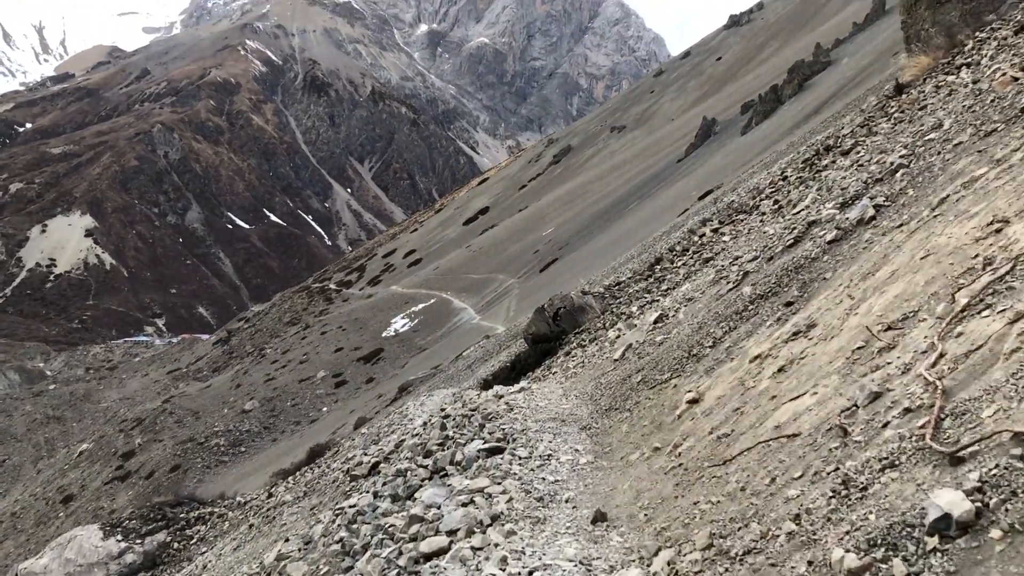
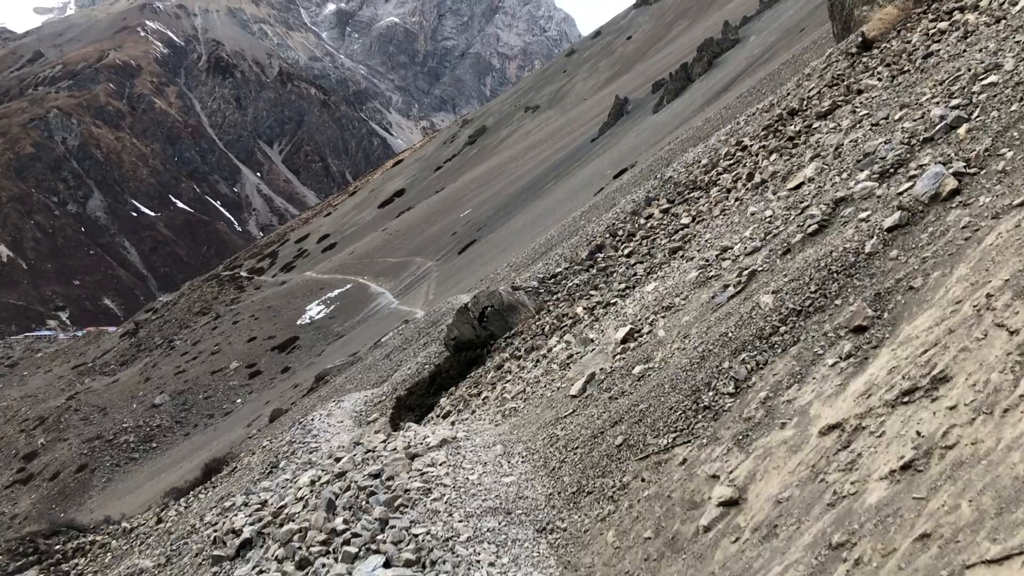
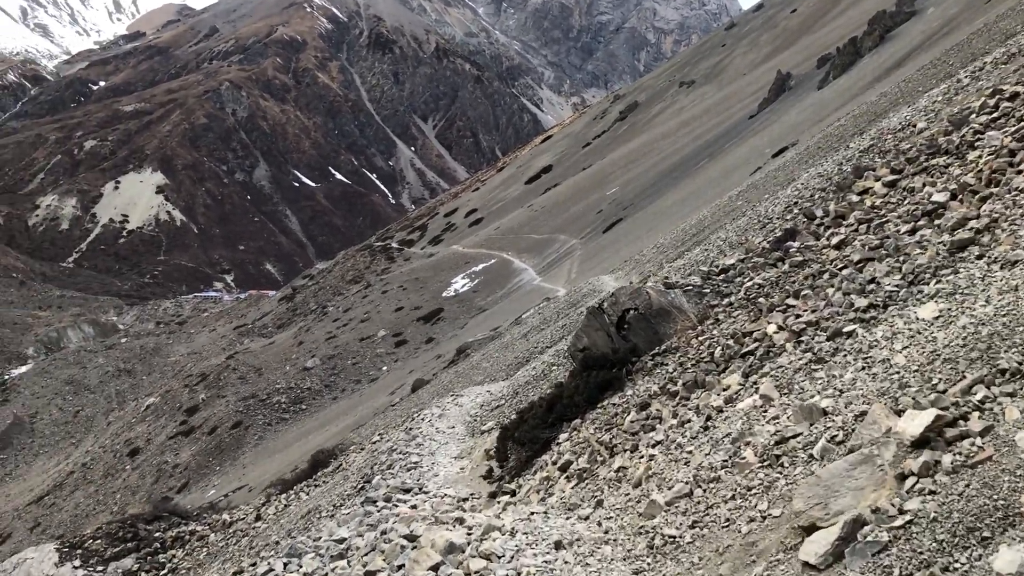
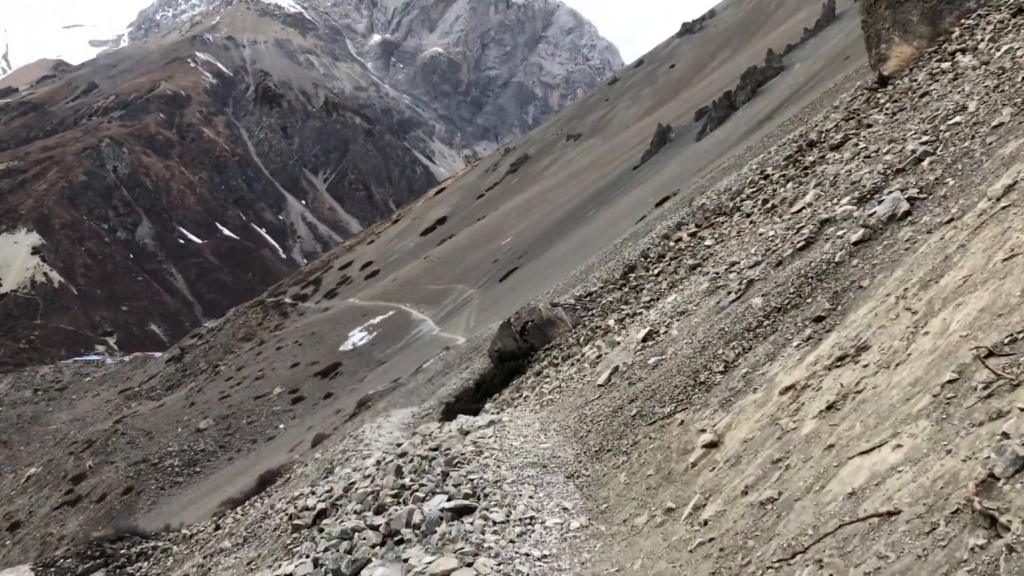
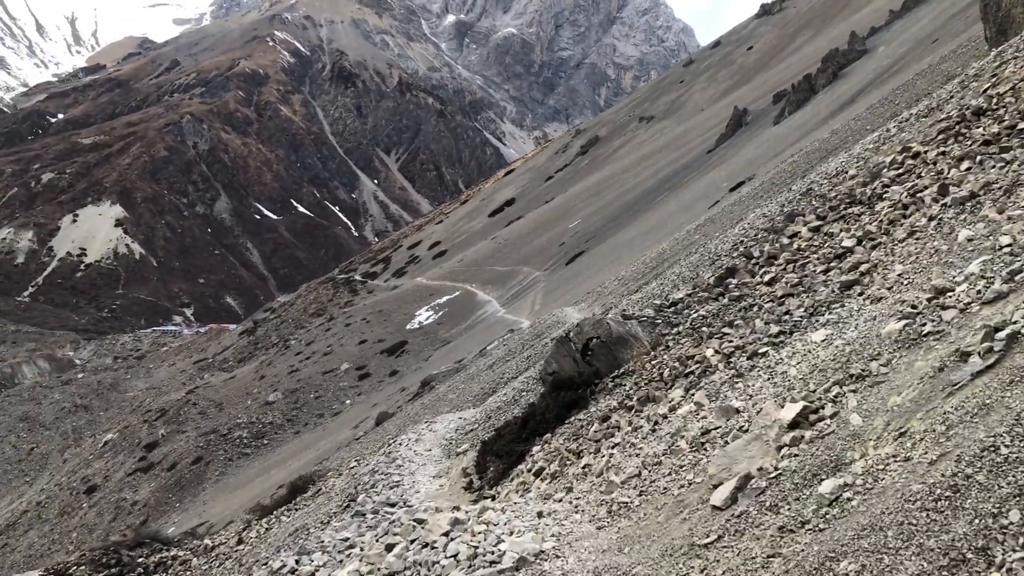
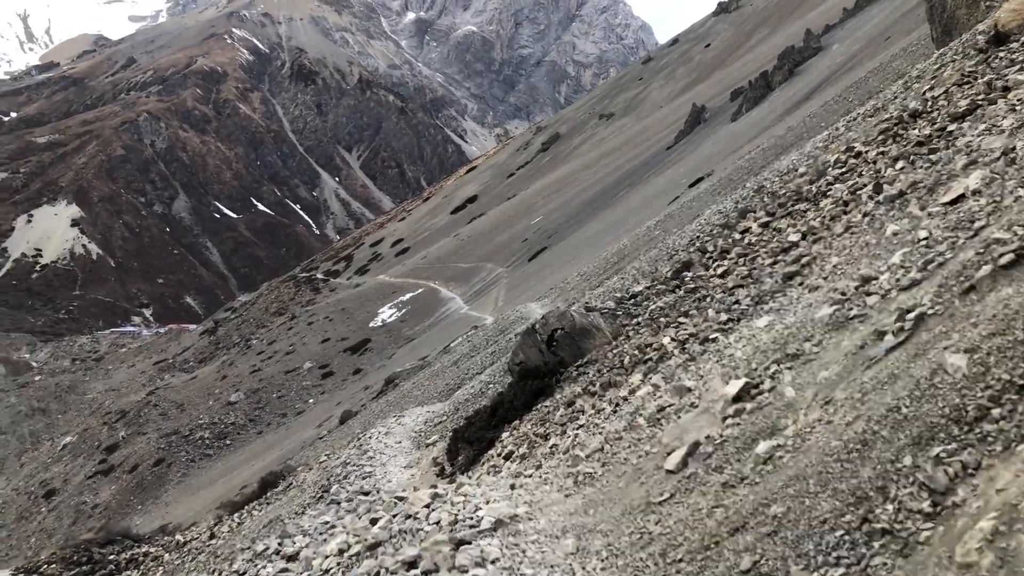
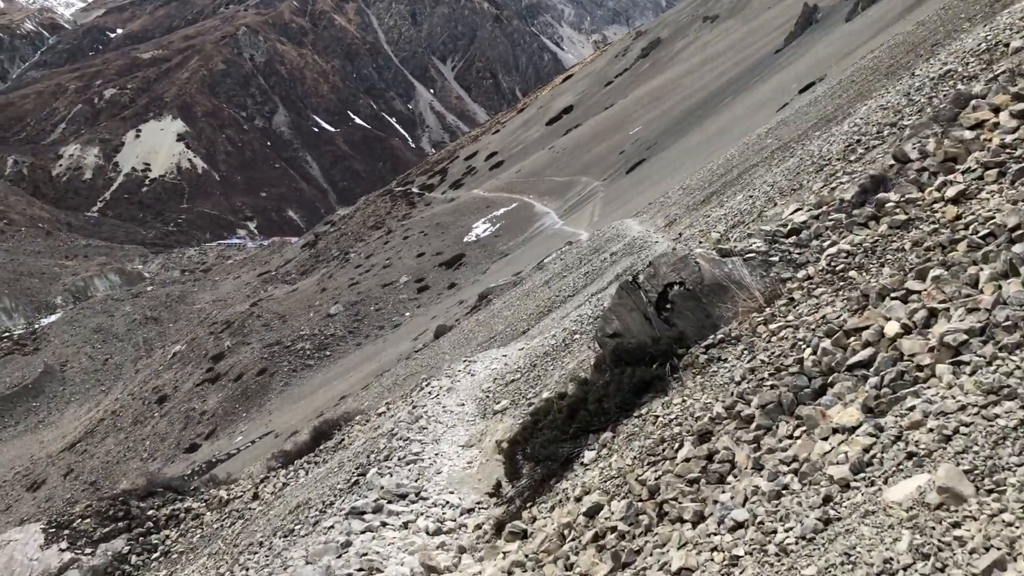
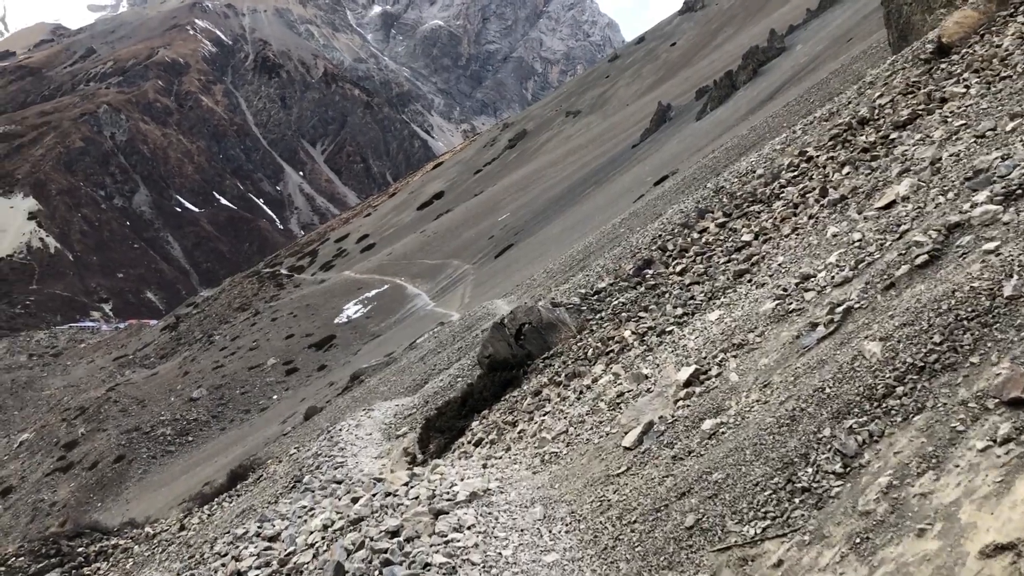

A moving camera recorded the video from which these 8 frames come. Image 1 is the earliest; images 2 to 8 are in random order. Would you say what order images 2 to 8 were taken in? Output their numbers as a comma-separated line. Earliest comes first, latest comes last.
4, 2, 8, 6, 5, 3, 7
